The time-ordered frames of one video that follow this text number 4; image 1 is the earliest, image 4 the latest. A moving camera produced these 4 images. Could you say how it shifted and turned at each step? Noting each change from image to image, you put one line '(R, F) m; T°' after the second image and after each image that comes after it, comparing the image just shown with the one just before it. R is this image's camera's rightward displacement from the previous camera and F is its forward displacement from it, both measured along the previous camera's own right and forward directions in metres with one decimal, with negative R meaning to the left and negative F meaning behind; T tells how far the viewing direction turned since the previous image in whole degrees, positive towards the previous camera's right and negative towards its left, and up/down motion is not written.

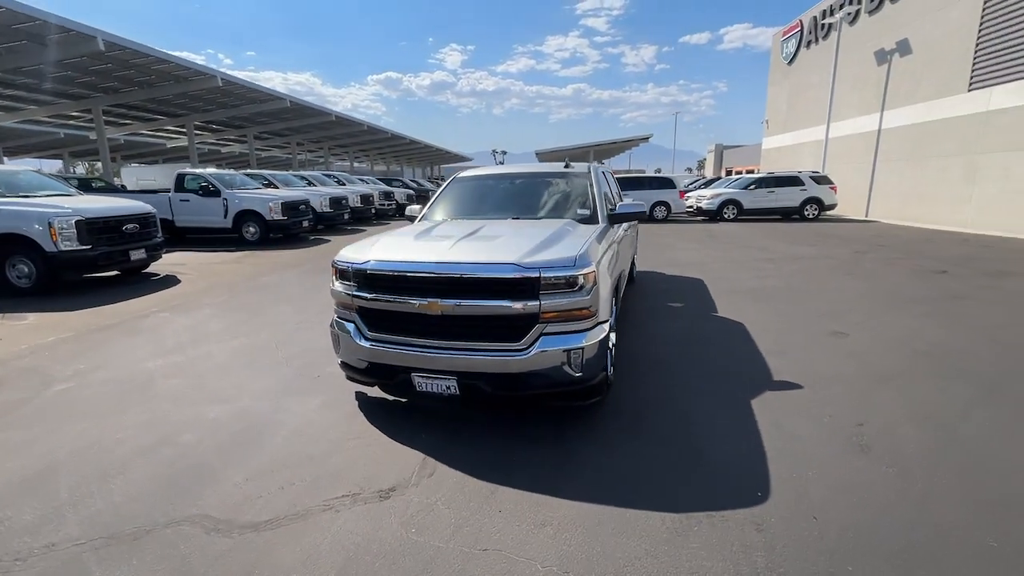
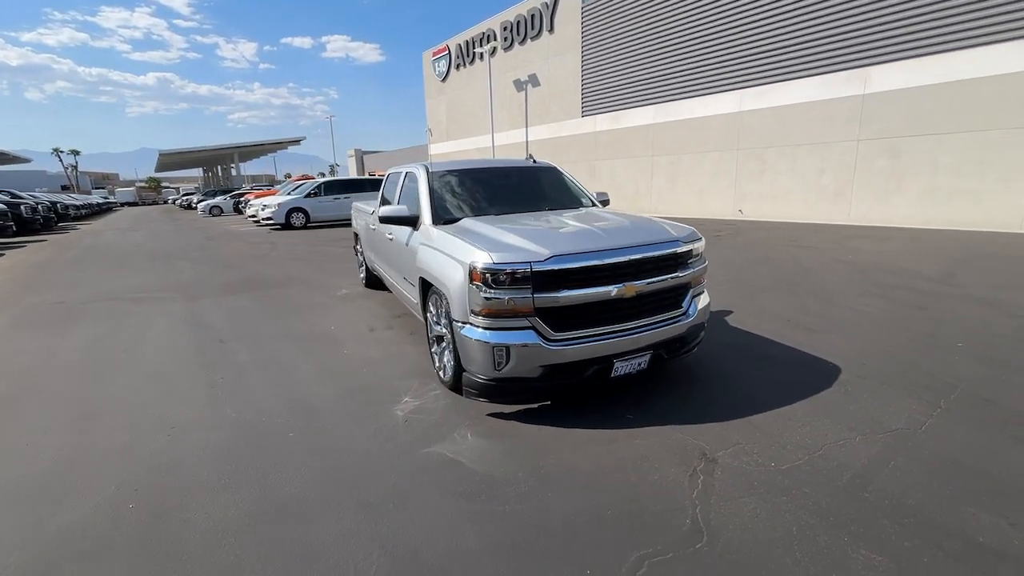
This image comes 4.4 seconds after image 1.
(-3.3, +1.2) m; +40°
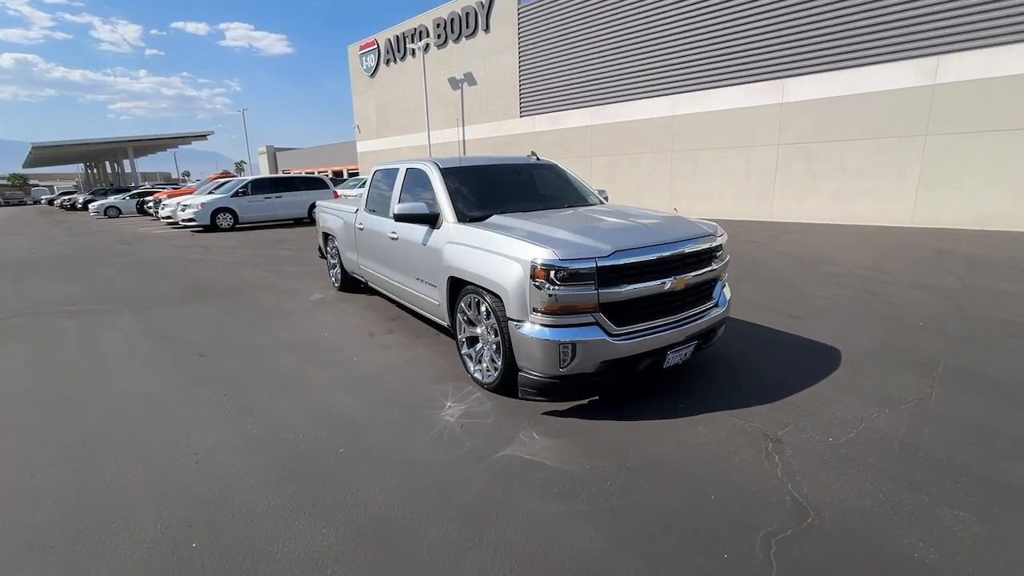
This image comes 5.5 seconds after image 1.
(-0.9, +0.1) m; +9°
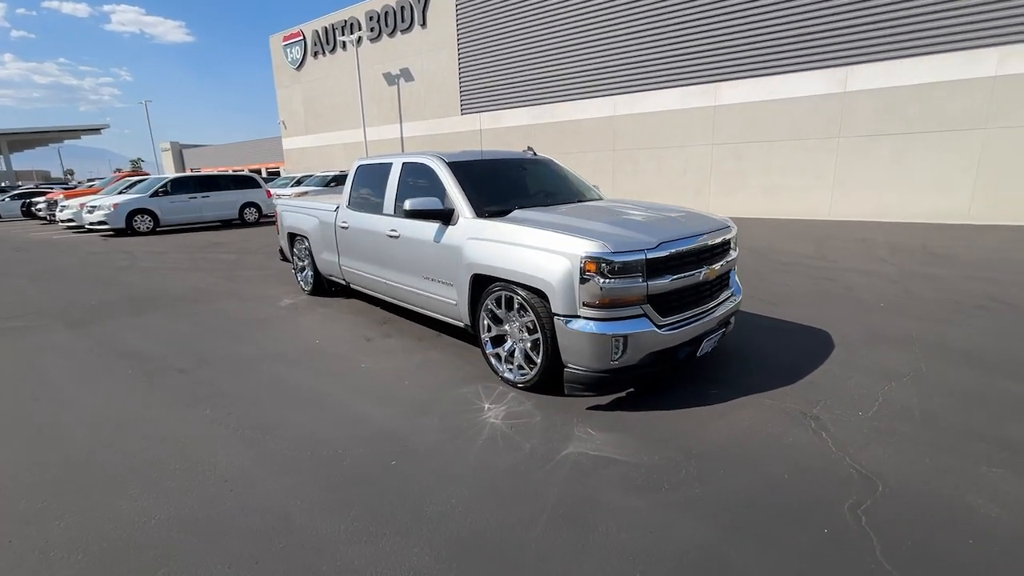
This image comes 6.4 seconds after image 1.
(-0.8, +0.1) m; +8°
